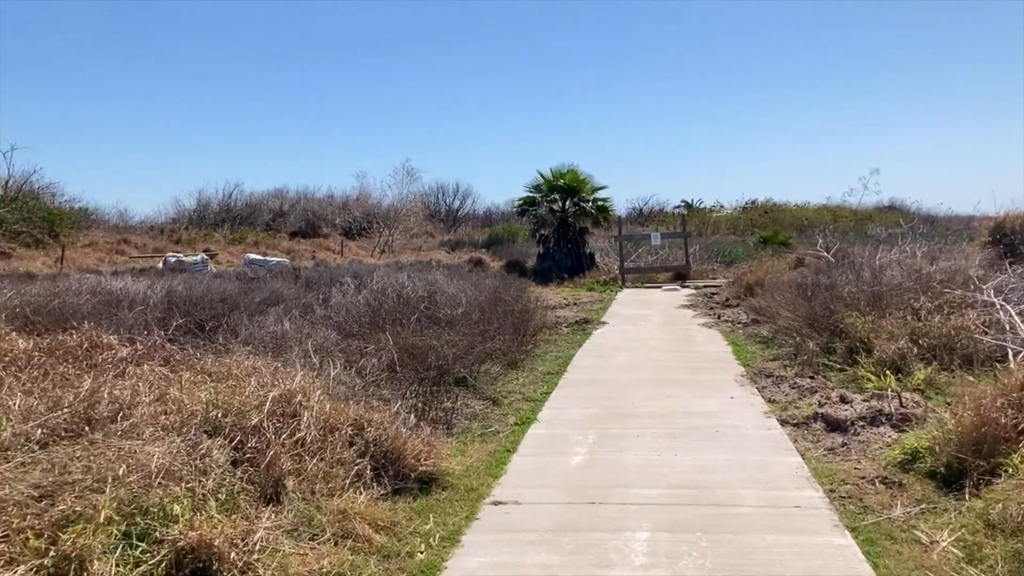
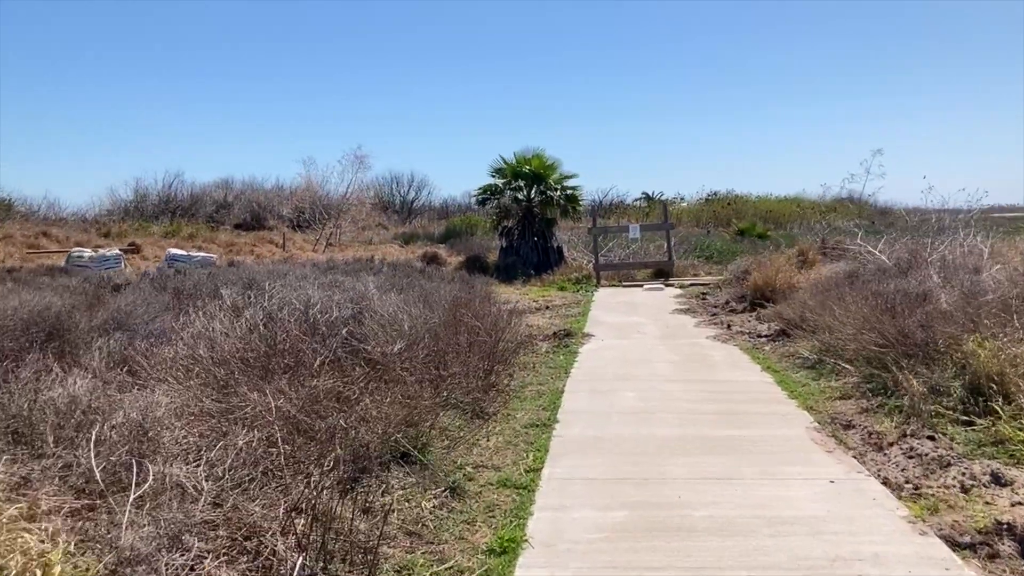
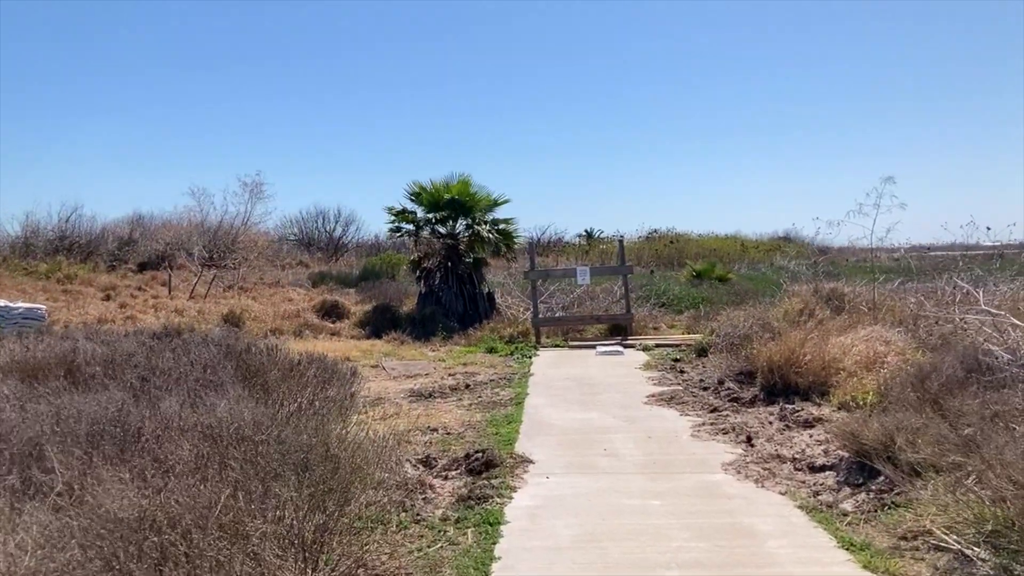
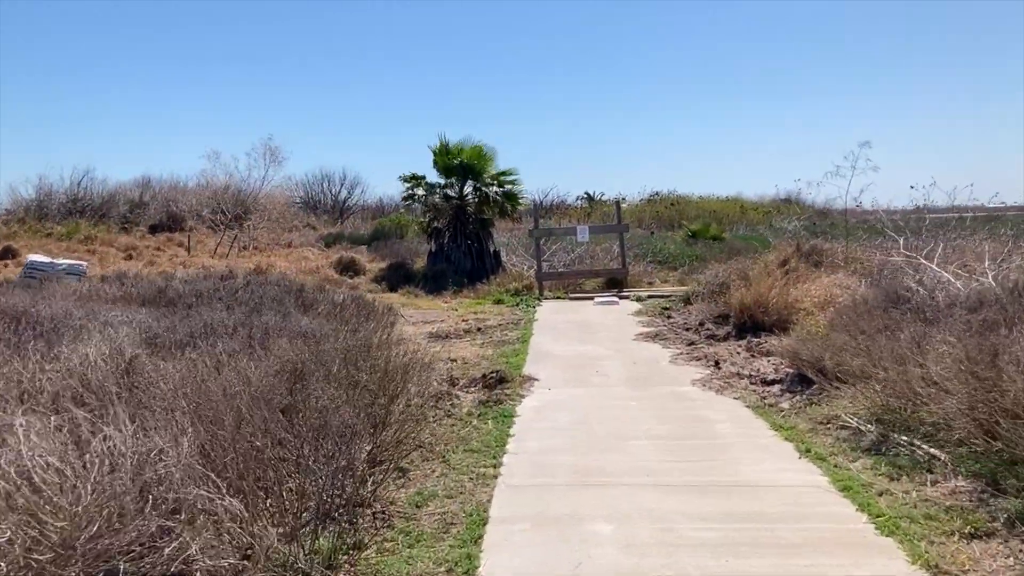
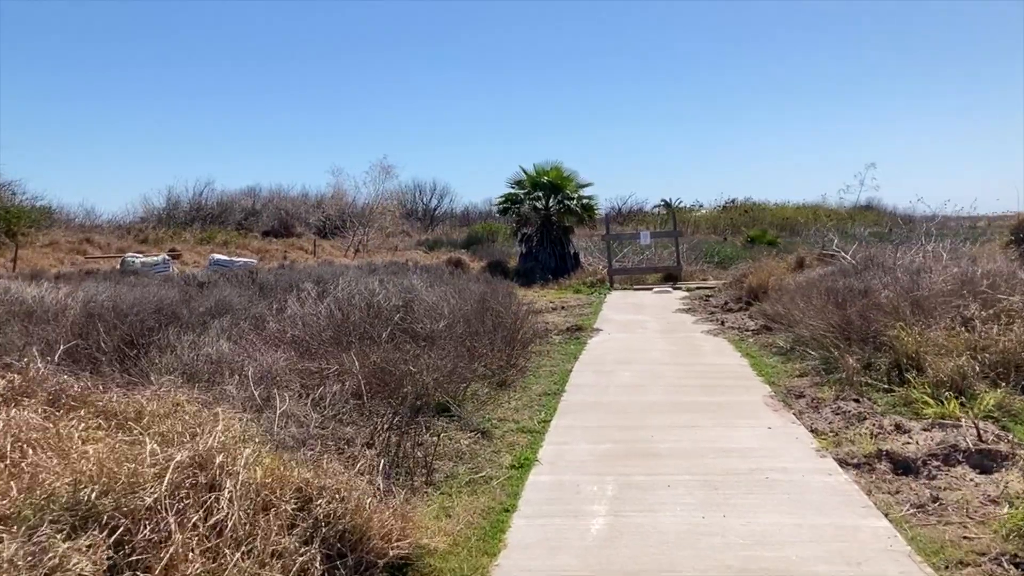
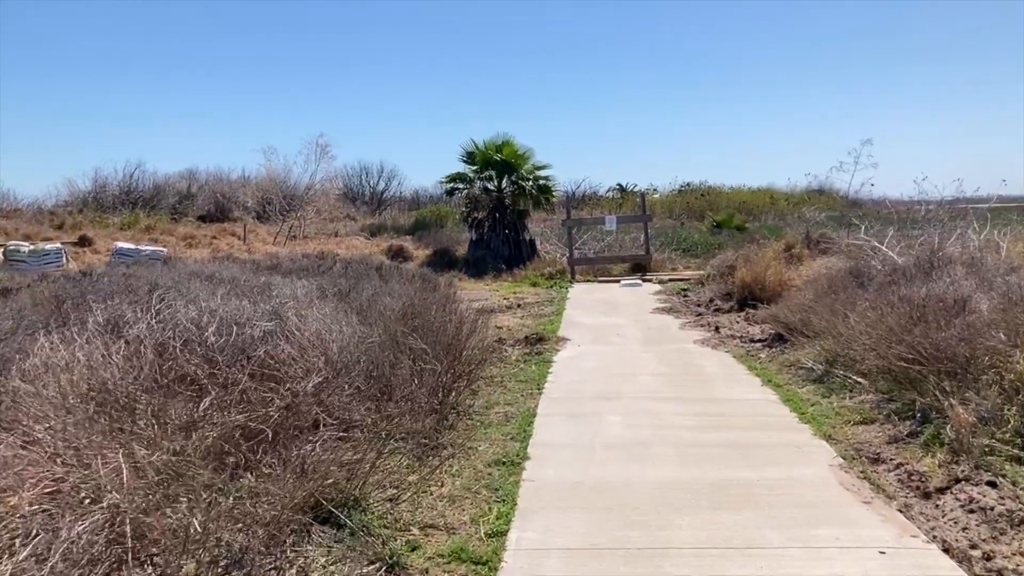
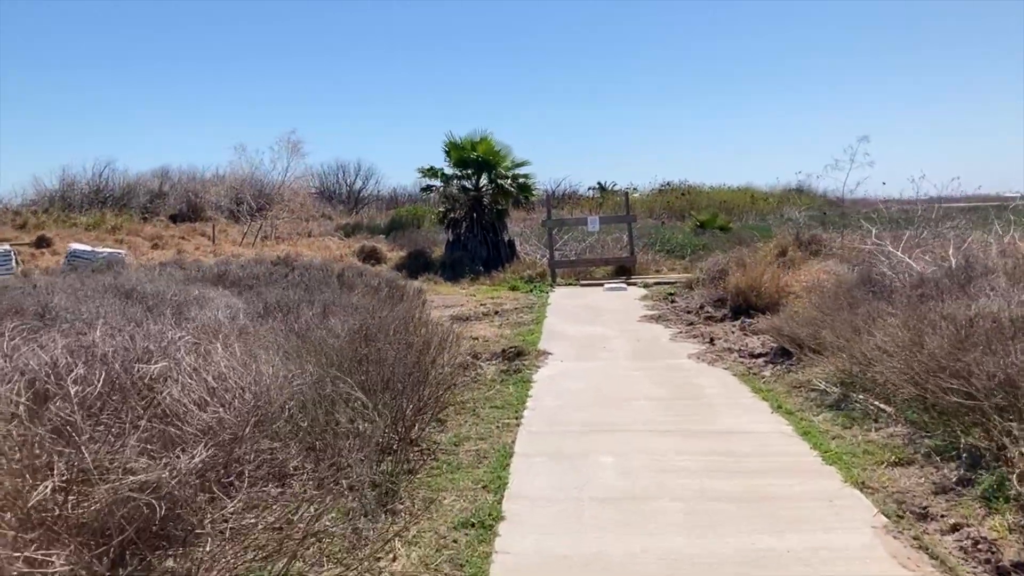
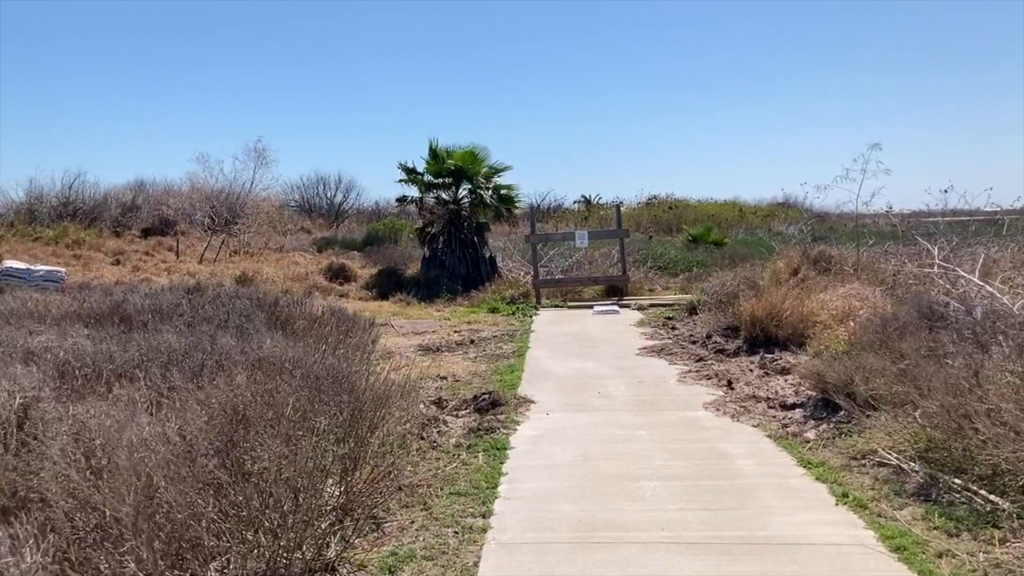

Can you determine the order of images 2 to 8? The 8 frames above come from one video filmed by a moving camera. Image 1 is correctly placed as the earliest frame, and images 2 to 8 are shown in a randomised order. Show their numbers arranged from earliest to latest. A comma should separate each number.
5, 2, 6, 7, 4, 8, 3
